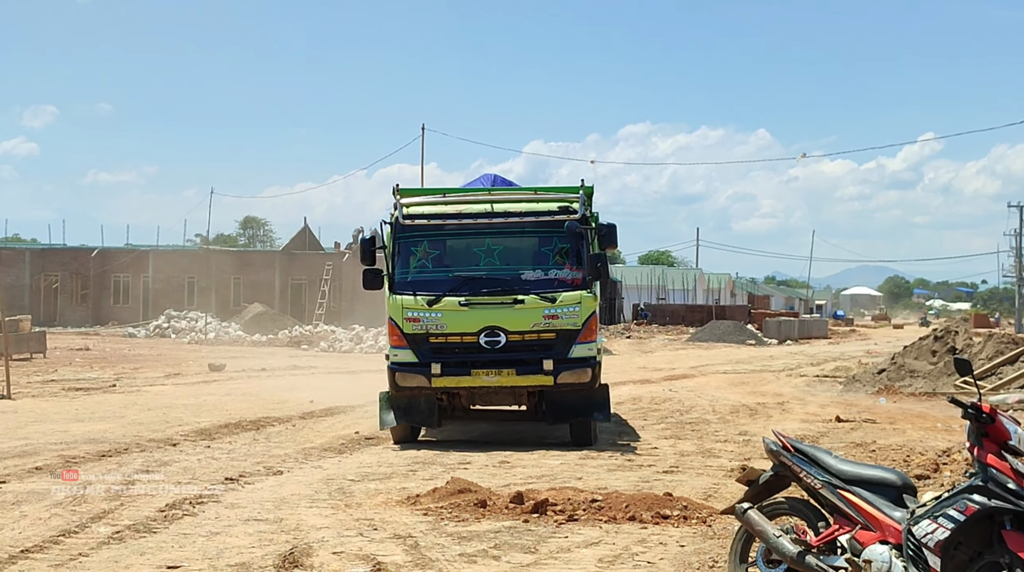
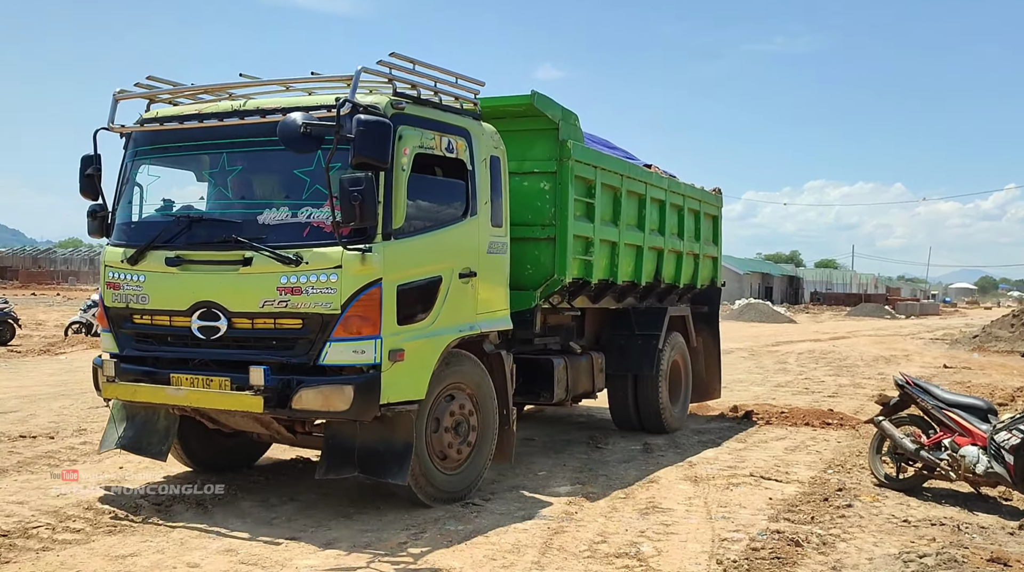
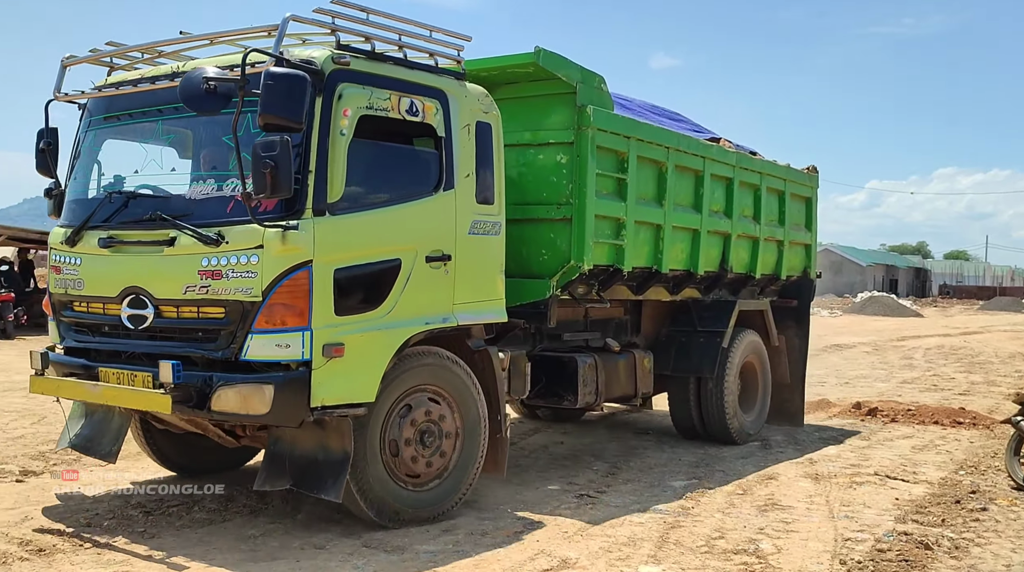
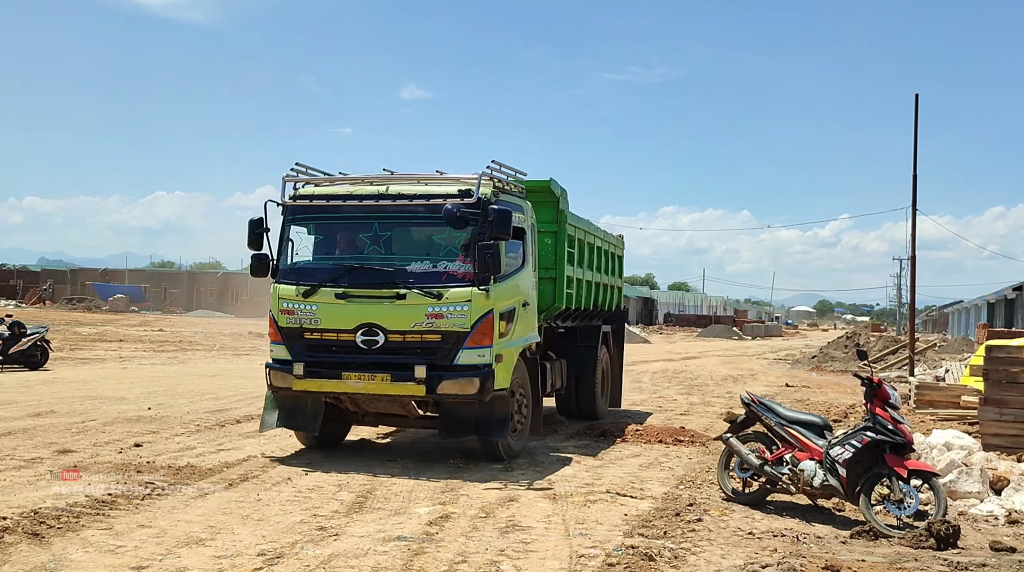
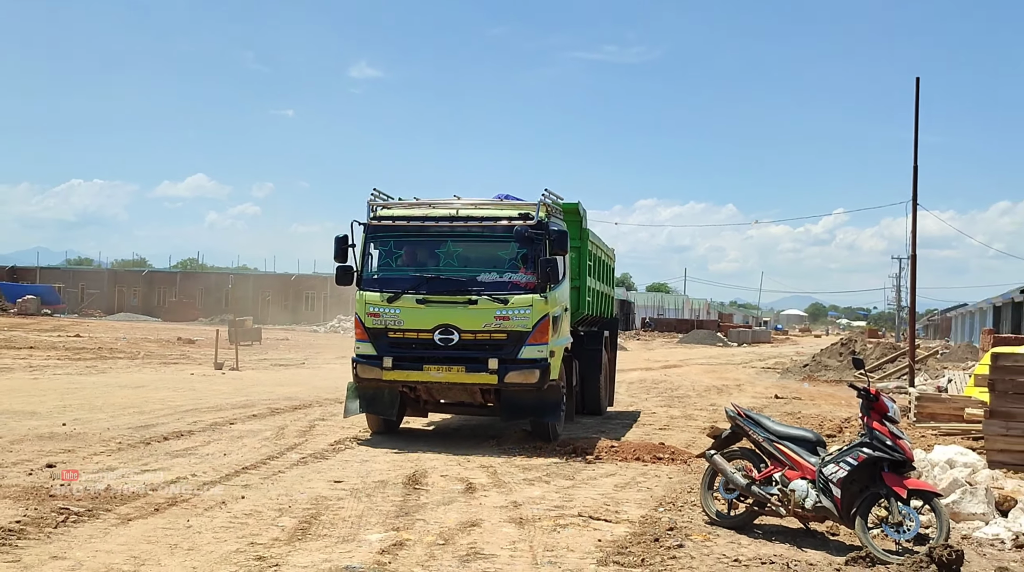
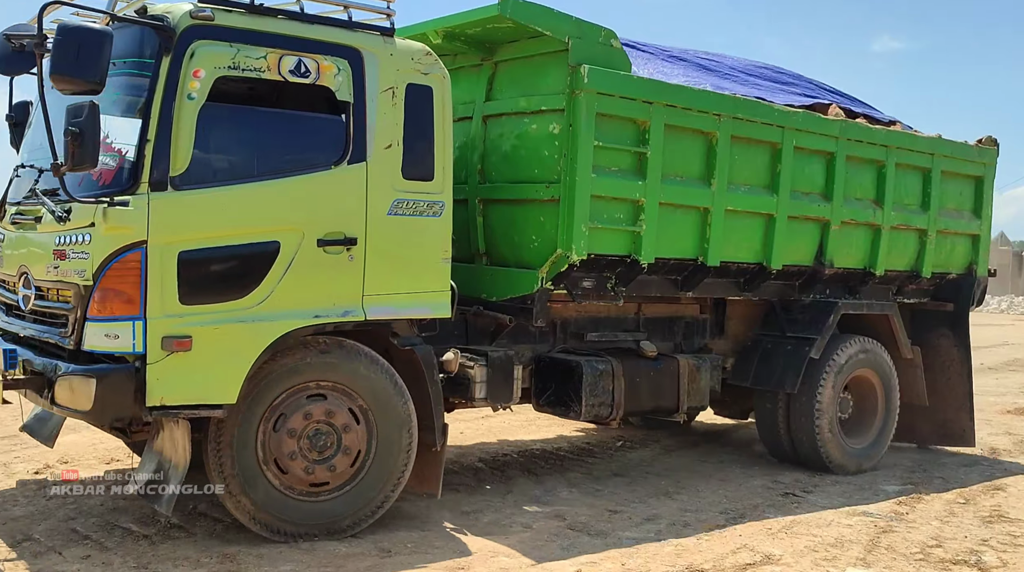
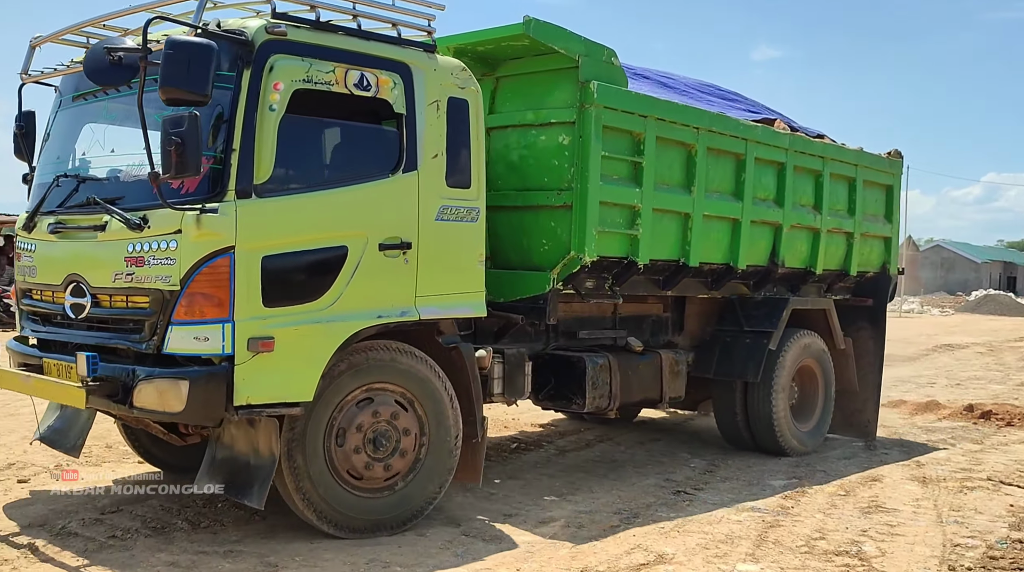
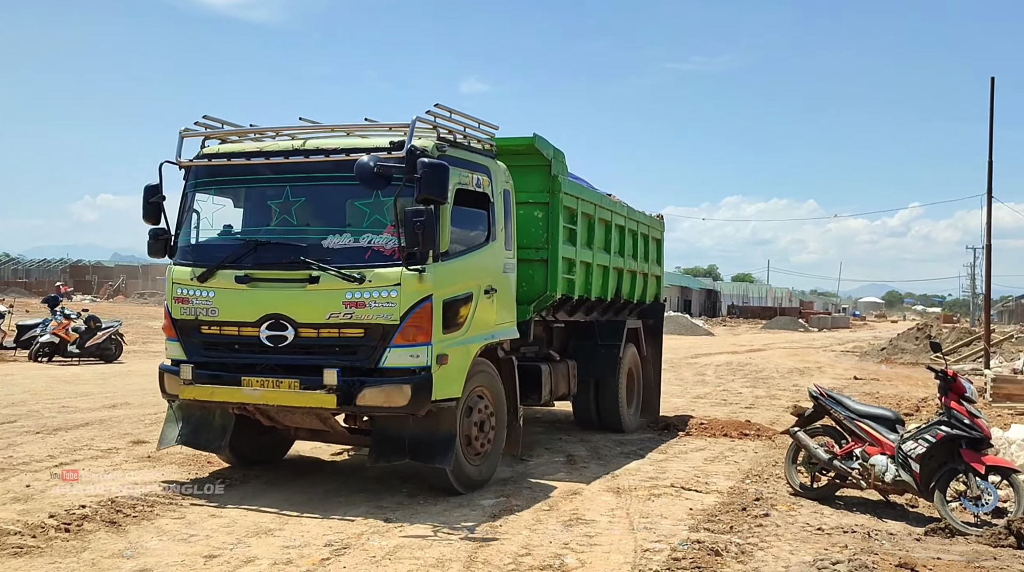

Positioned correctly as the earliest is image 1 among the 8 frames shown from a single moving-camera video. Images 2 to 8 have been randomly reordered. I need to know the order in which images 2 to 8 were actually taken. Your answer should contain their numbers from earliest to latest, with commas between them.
5, 4, 8, 2, 3, 7, 6
